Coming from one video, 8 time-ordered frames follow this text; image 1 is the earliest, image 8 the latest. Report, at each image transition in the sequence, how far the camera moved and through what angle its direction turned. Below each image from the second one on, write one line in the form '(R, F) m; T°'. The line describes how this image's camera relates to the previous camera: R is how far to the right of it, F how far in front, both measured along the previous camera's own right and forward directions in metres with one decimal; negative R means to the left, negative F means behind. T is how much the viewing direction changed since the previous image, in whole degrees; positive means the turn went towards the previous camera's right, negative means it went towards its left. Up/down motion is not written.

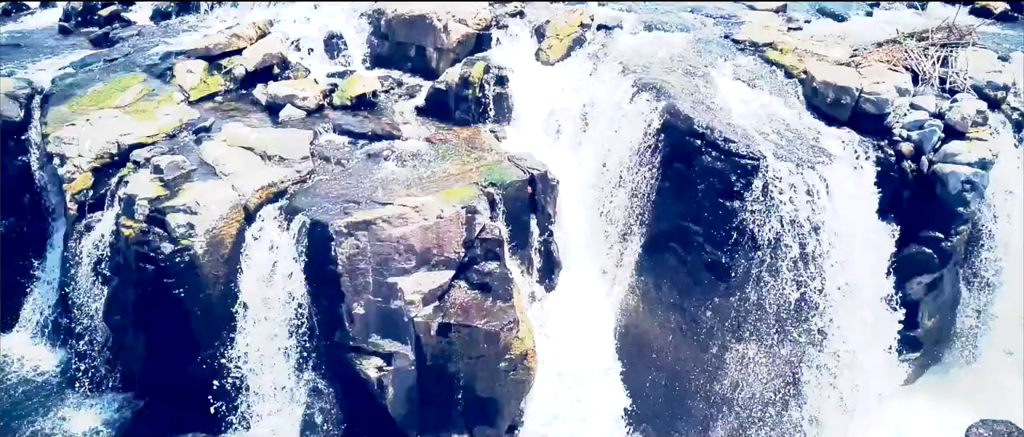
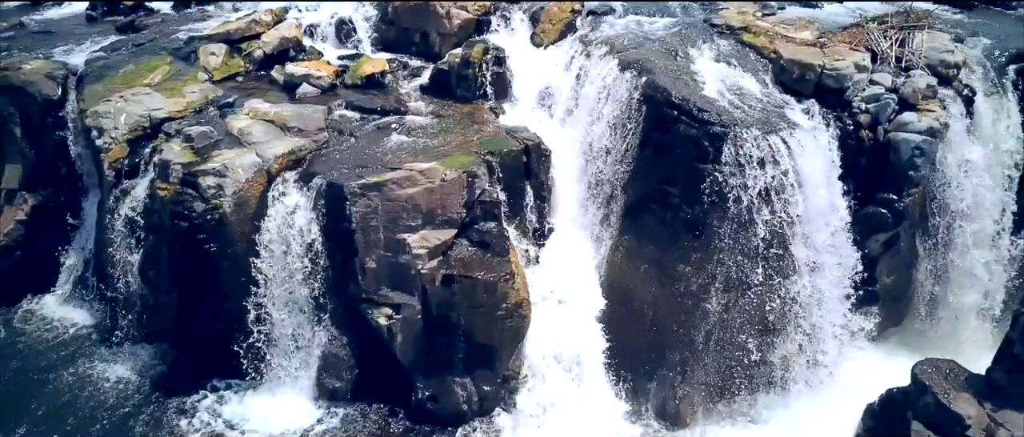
(0.0, -1.2) m; 0°
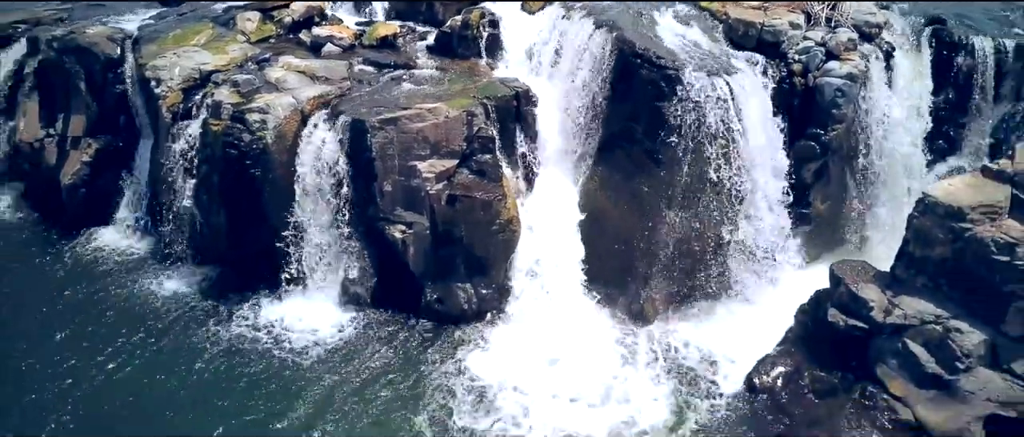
(+0.1, -2.5) m; 0°
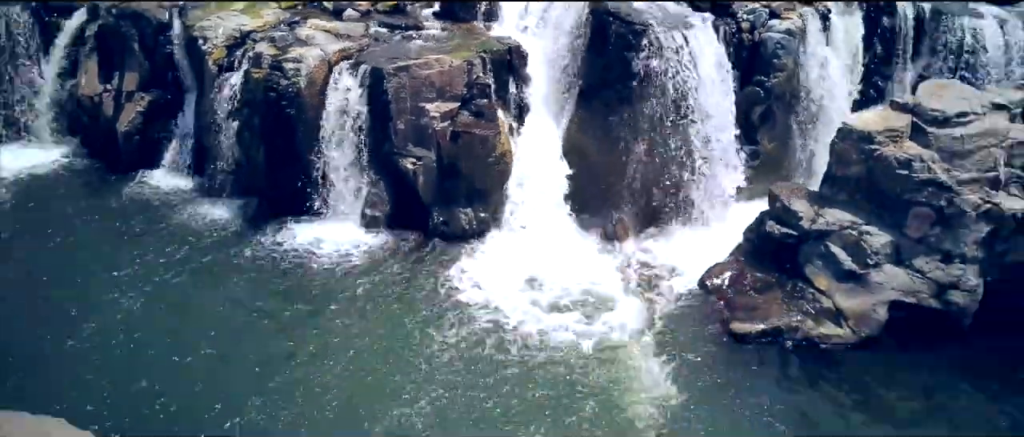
(+0.1, -2.8) m; 0°
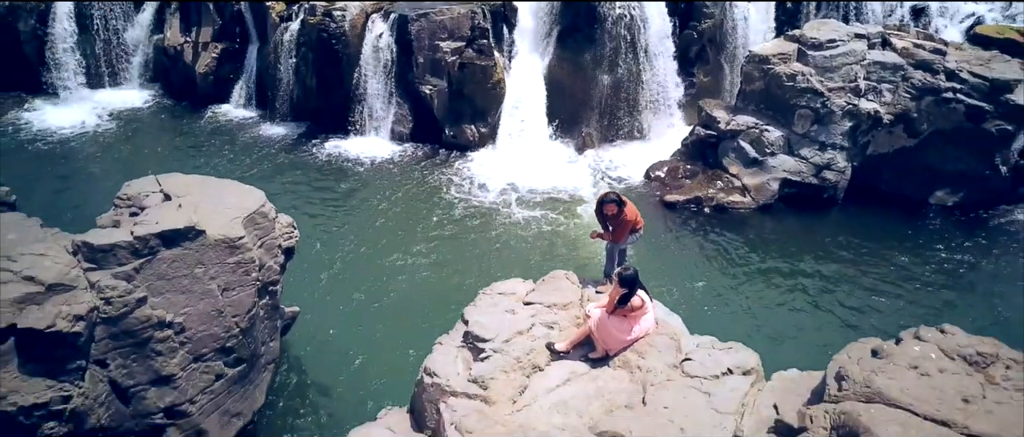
(+0.1, -5.4) m; 0°
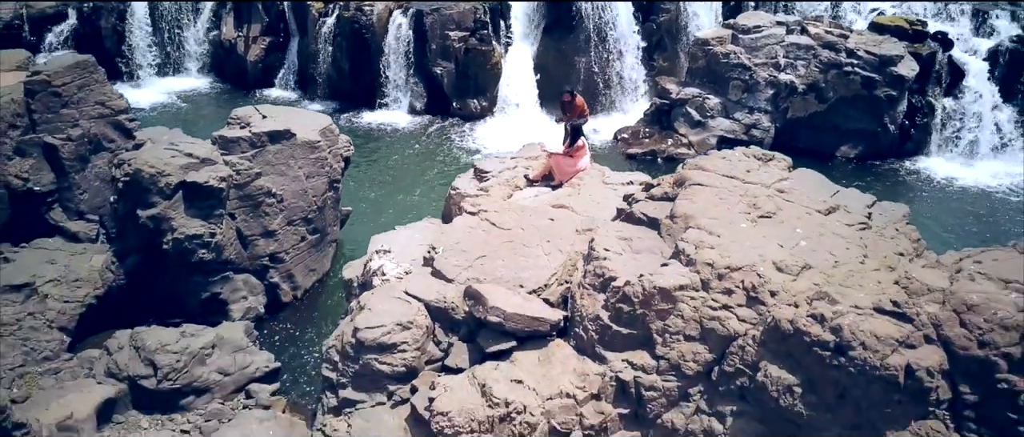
(+0.1, -5.4) m; 0°
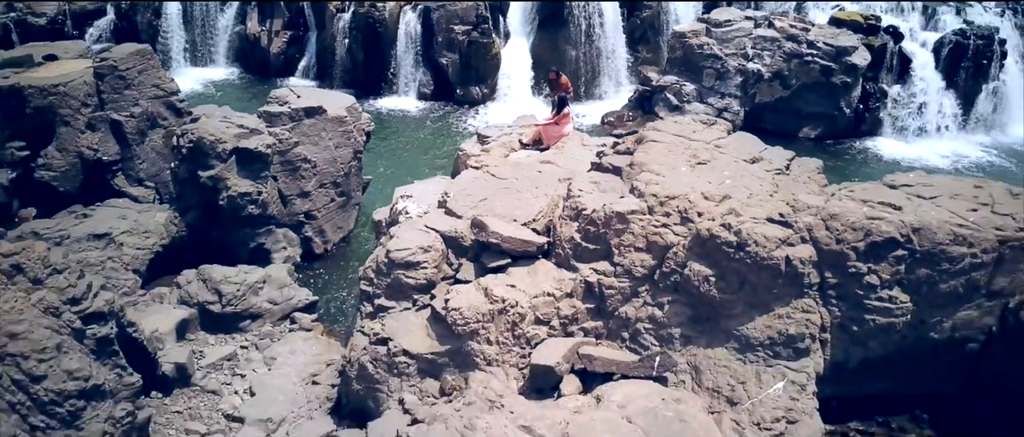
(0.0, -3.2) m; 0°
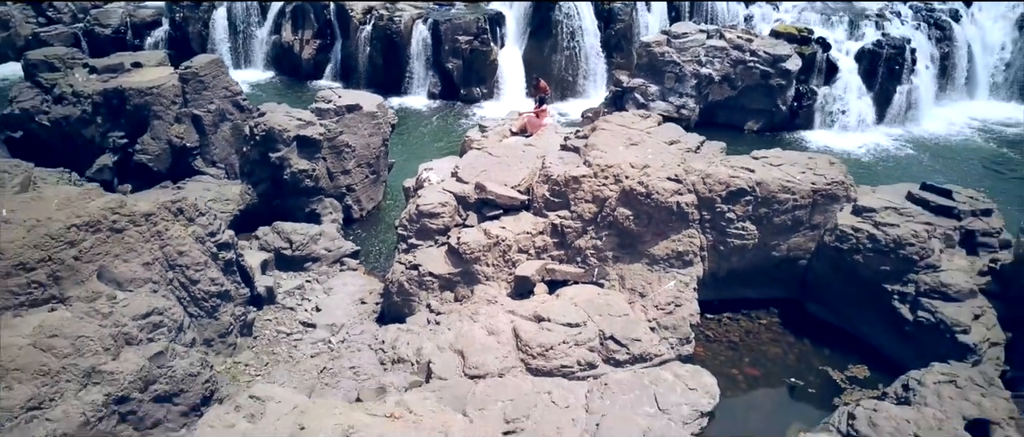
(+0.1, -6.1) m; 0°
